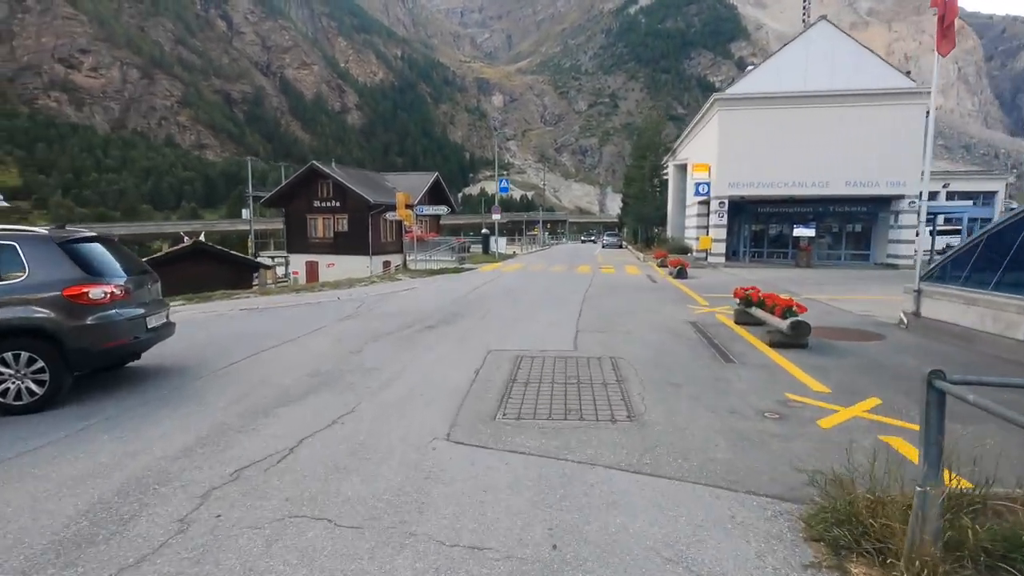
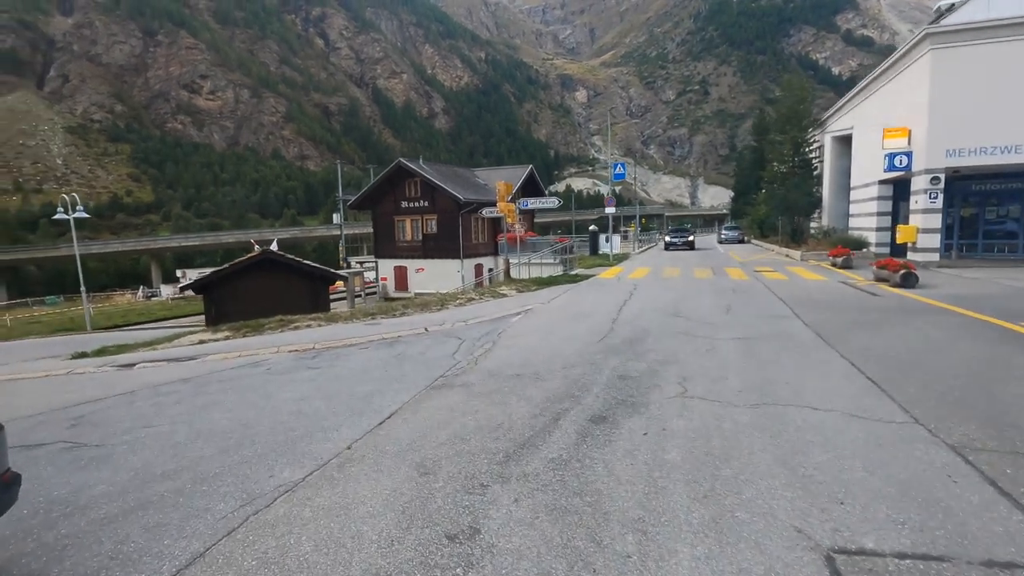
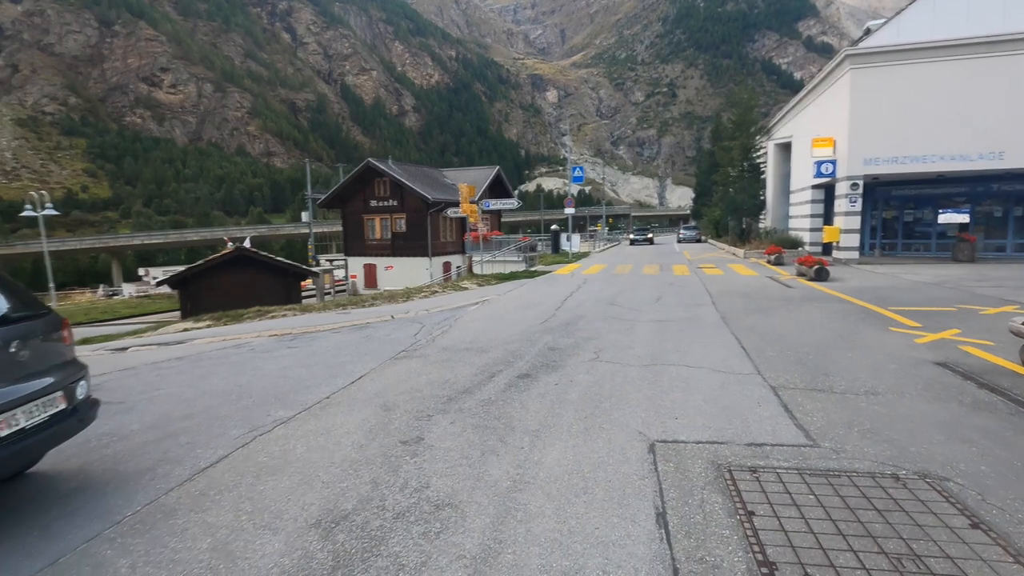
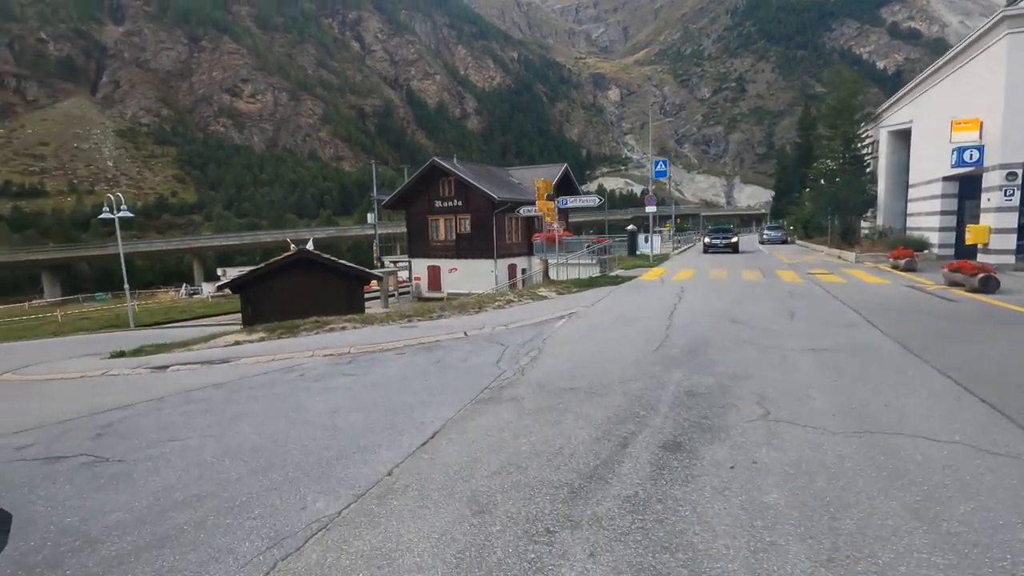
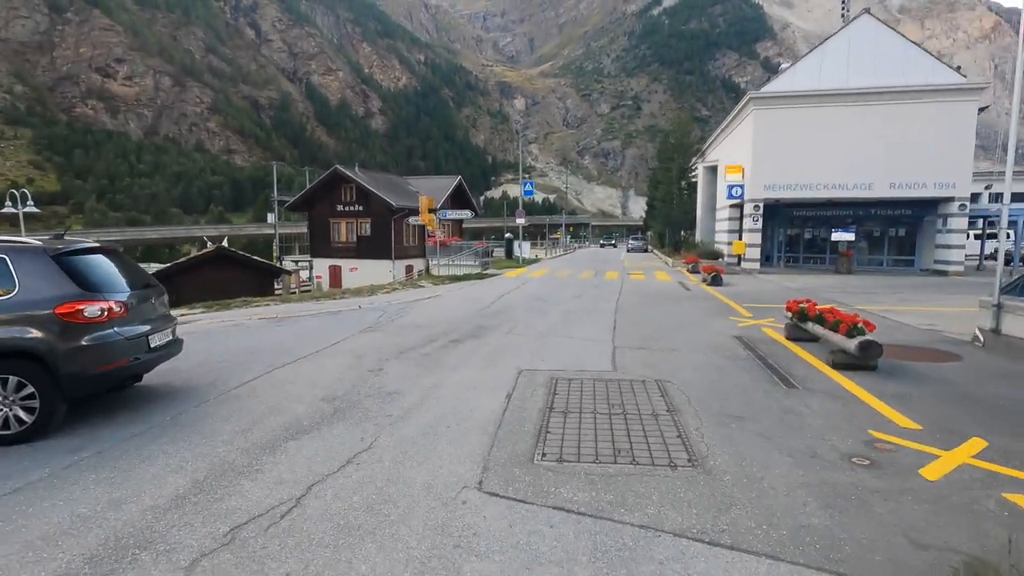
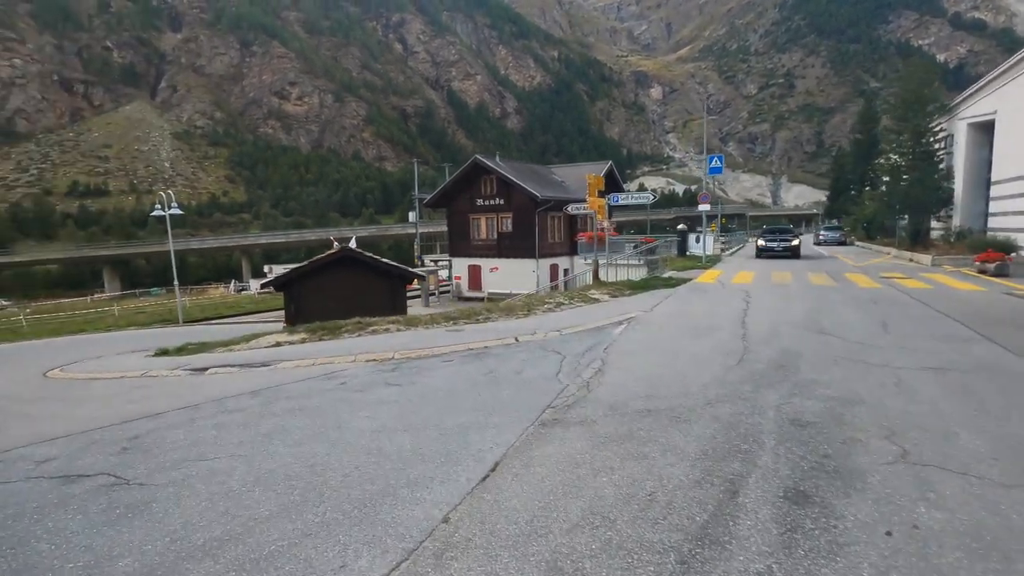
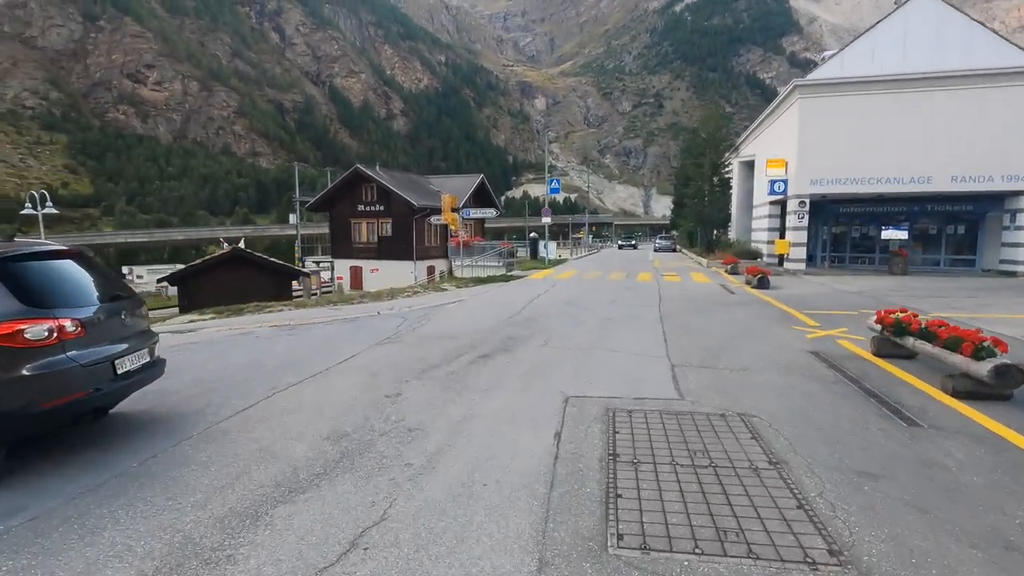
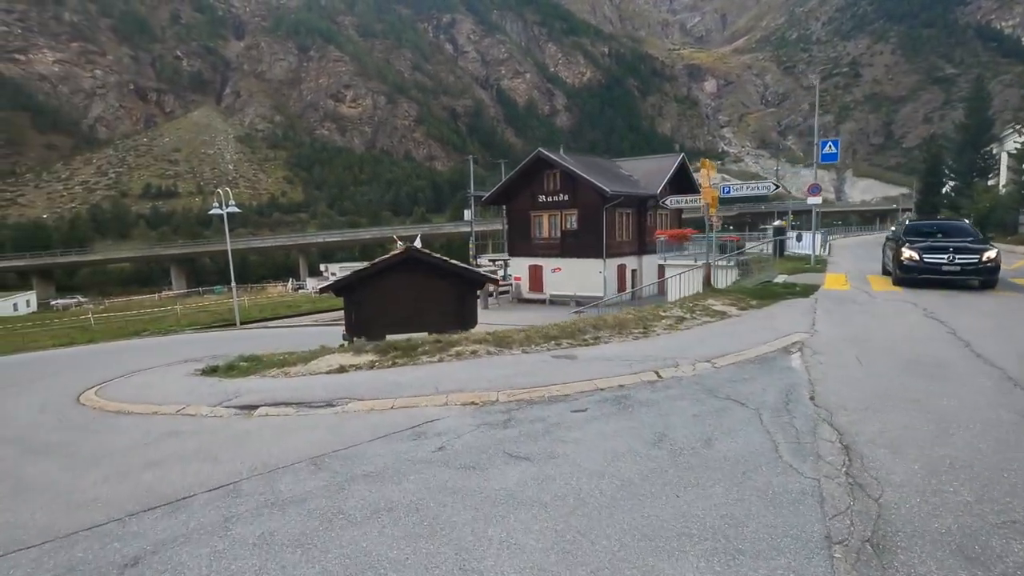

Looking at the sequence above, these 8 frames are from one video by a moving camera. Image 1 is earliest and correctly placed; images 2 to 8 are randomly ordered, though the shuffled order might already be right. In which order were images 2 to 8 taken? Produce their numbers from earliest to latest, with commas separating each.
5, 7, 3, 2, 4, 6, 8
